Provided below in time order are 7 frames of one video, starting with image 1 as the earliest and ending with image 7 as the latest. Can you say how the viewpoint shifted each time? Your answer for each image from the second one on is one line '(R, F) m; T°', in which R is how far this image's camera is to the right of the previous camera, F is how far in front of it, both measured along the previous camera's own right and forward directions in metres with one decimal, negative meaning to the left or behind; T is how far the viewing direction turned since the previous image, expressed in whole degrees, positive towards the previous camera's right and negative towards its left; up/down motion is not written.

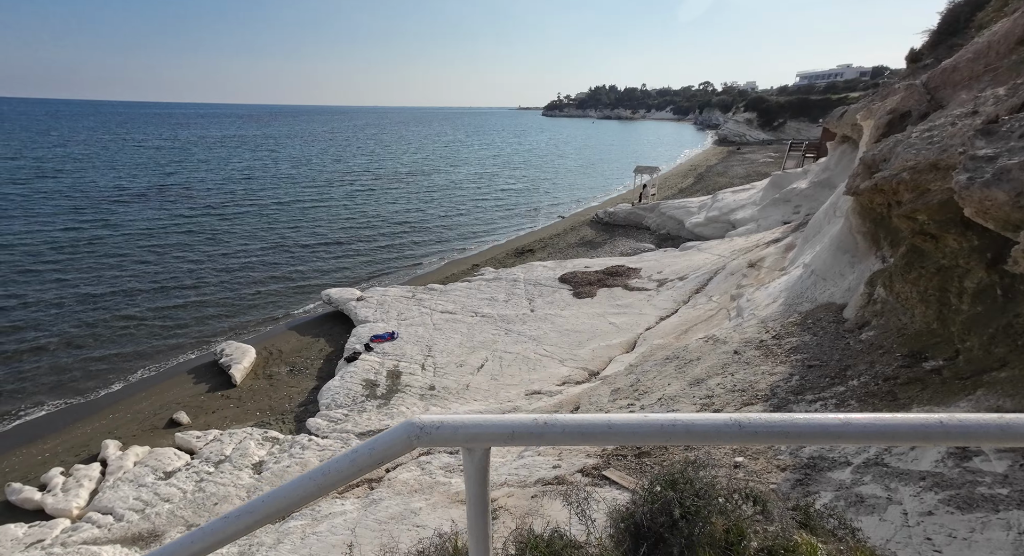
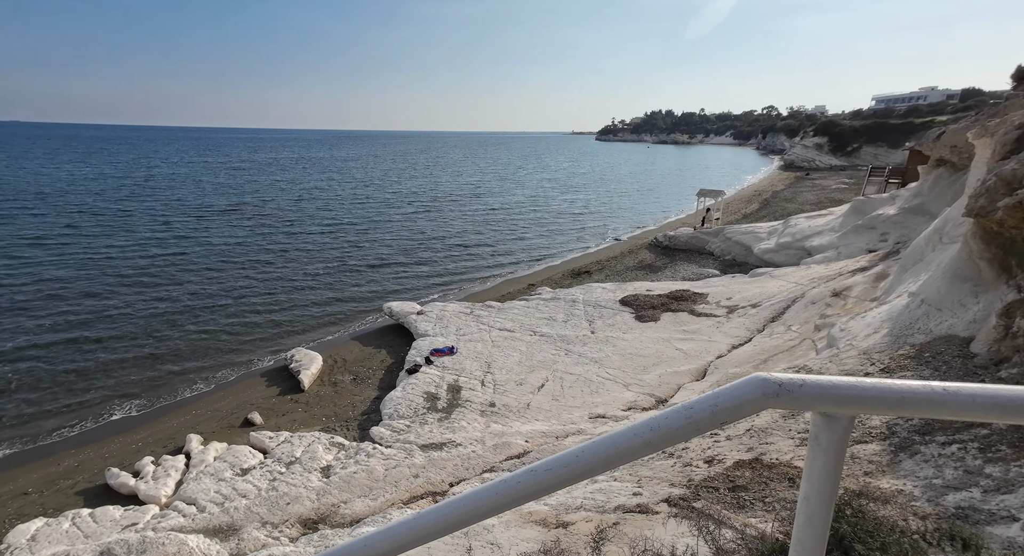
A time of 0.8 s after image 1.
(-0.3, 0.0) m; -6°
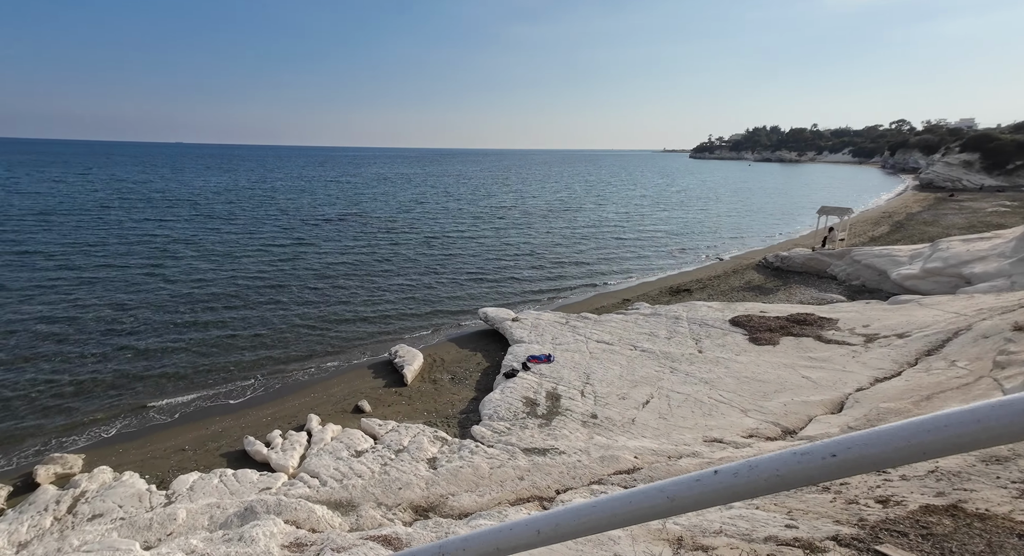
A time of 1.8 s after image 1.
(-0.5, 0.0) m; -11°
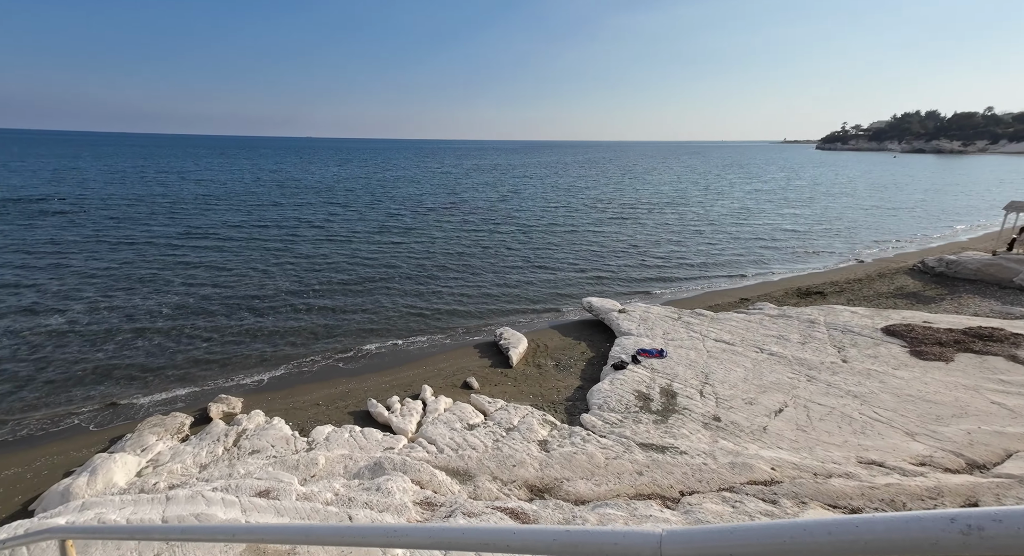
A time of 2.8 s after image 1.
(-0.5, +0.2) m; -12°
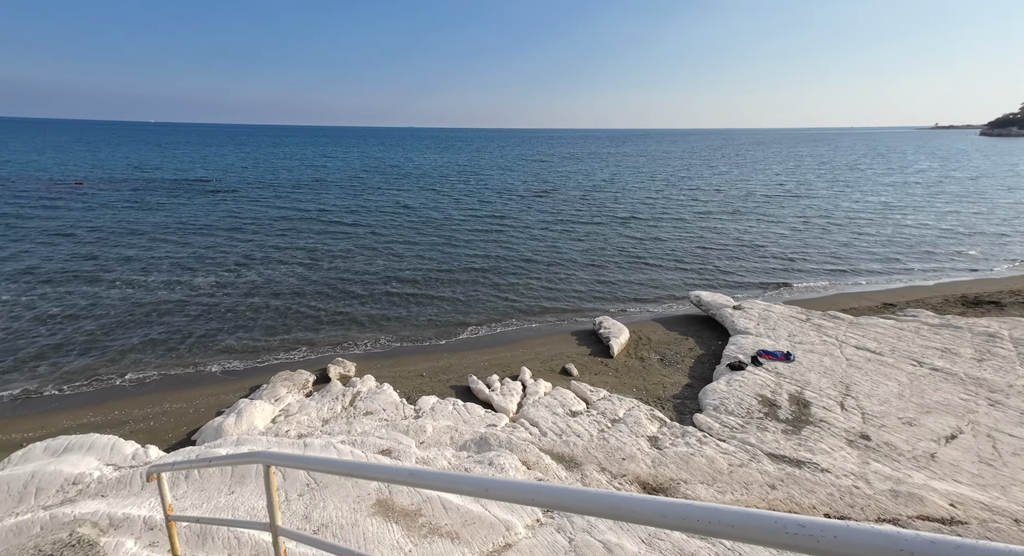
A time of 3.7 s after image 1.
(-0.4, +0.3) m; -12°
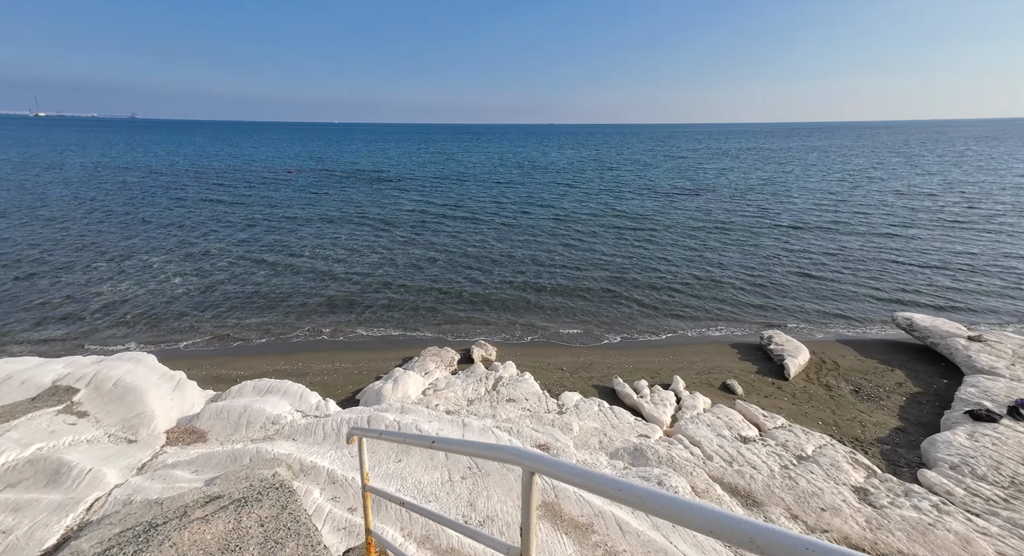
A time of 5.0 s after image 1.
(-0.7, +0.5) m; -16°
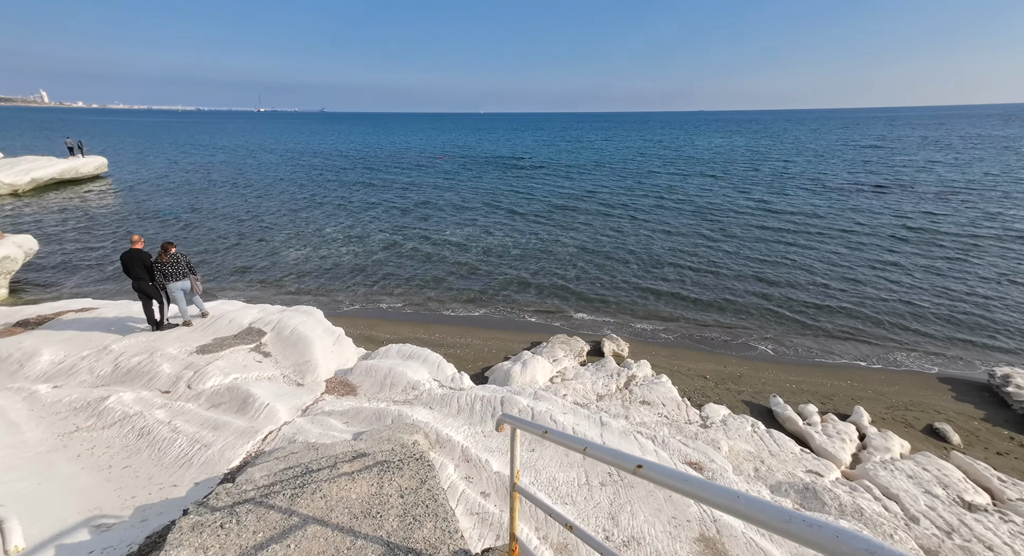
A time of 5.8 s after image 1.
(-0.4, +0.6) m; -16°
